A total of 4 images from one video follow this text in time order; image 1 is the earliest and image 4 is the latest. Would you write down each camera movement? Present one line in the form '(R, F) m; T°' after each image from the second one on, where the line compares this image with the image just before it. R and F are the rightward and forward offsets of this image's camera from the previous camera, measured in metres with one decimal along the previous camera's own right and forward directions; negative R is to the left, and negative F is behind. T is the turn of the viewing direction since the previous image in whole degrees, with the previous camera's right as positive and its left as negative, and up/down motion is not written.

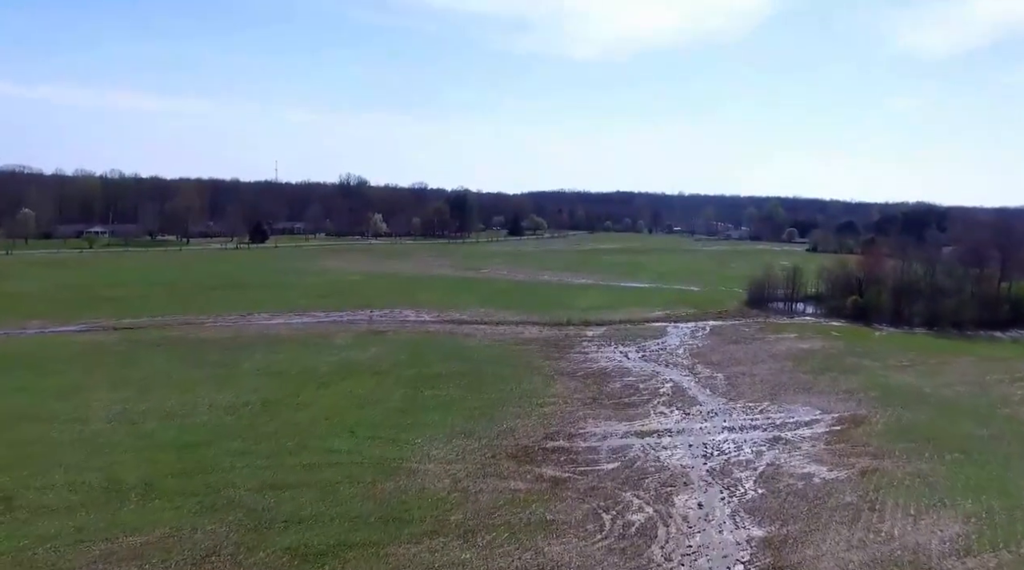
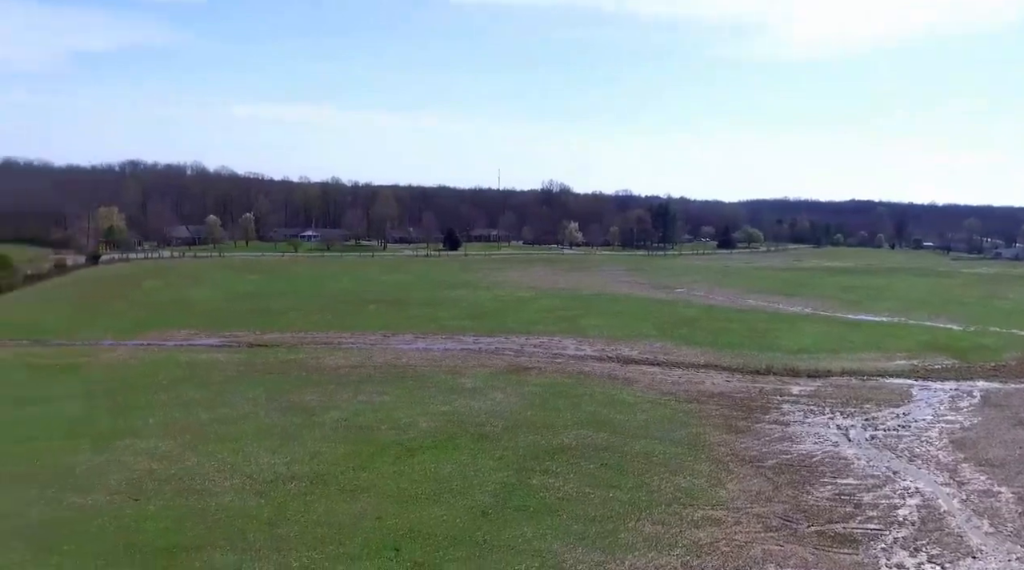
(+1.6, +7.7) m; -16°
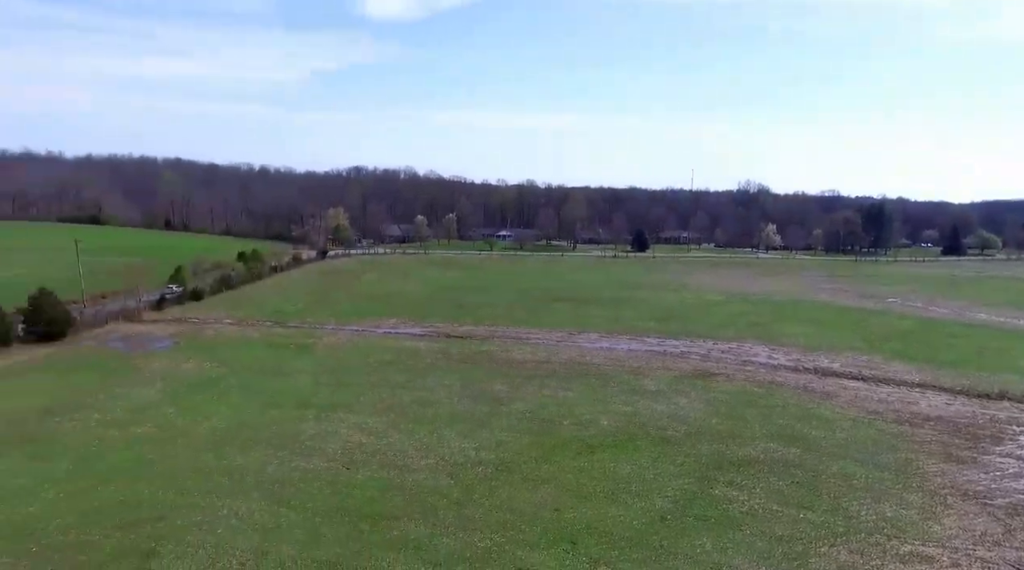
(+0.1, -0.5) m; -14°
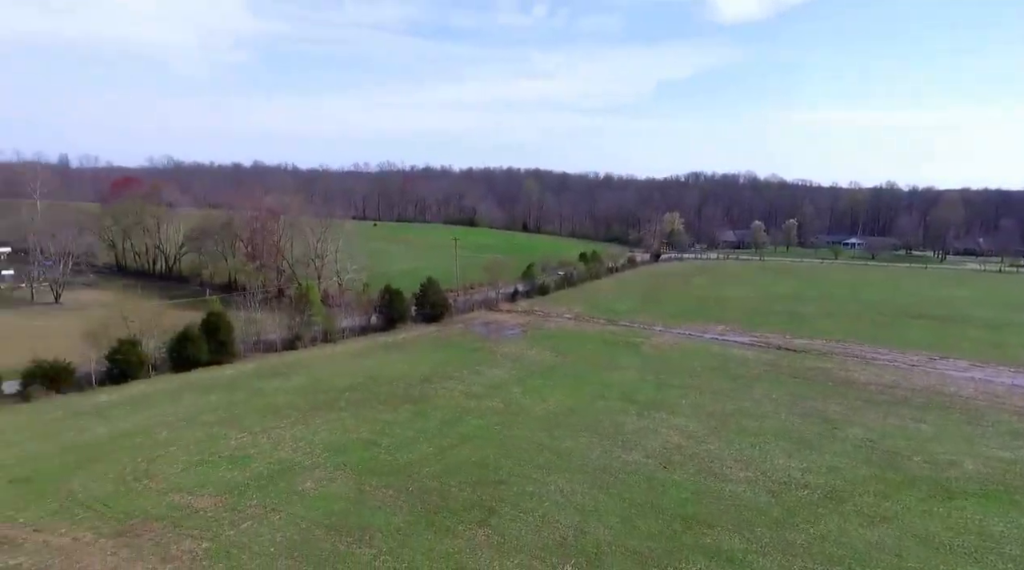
(+0.2, -0.4) m; -24°
